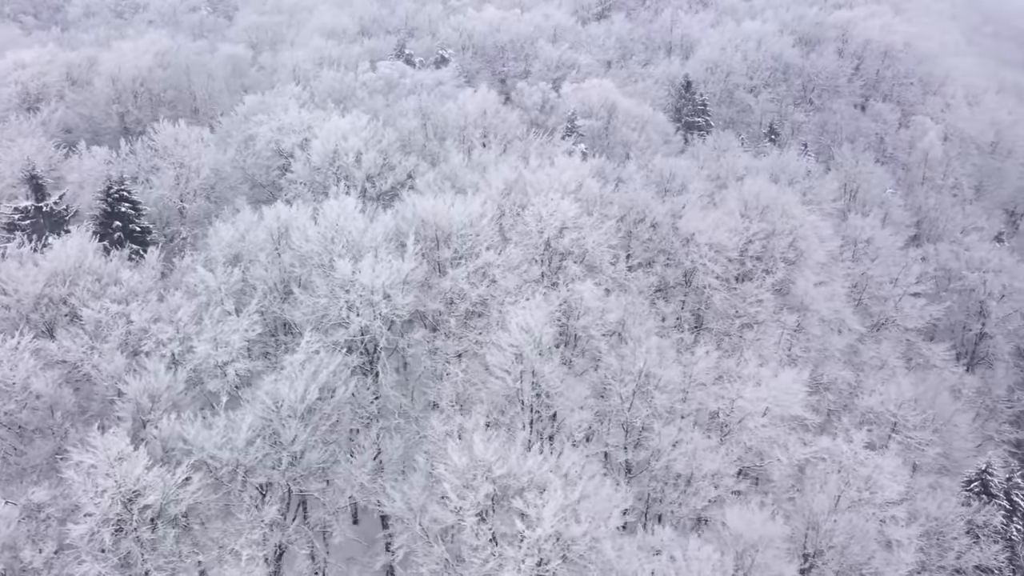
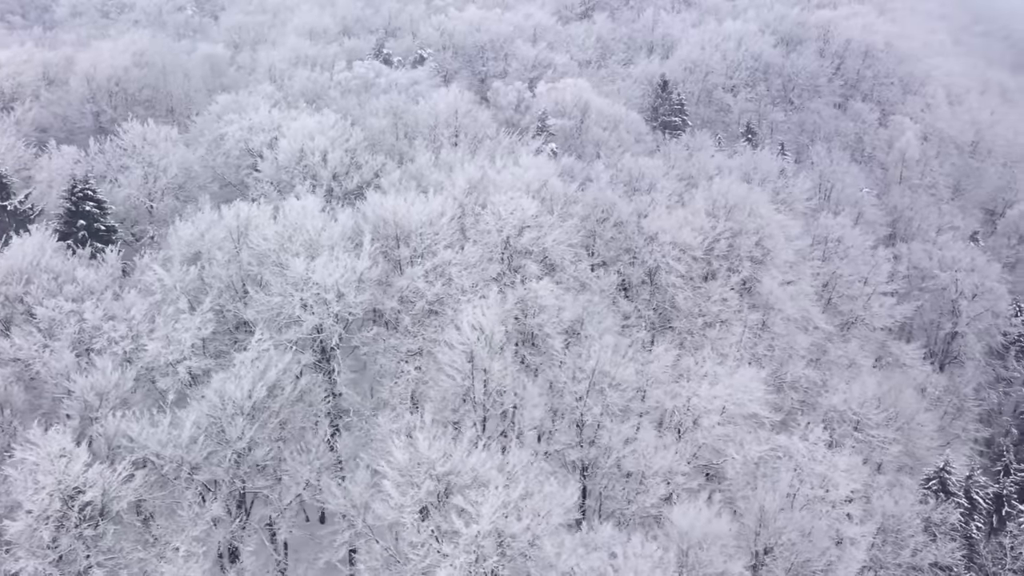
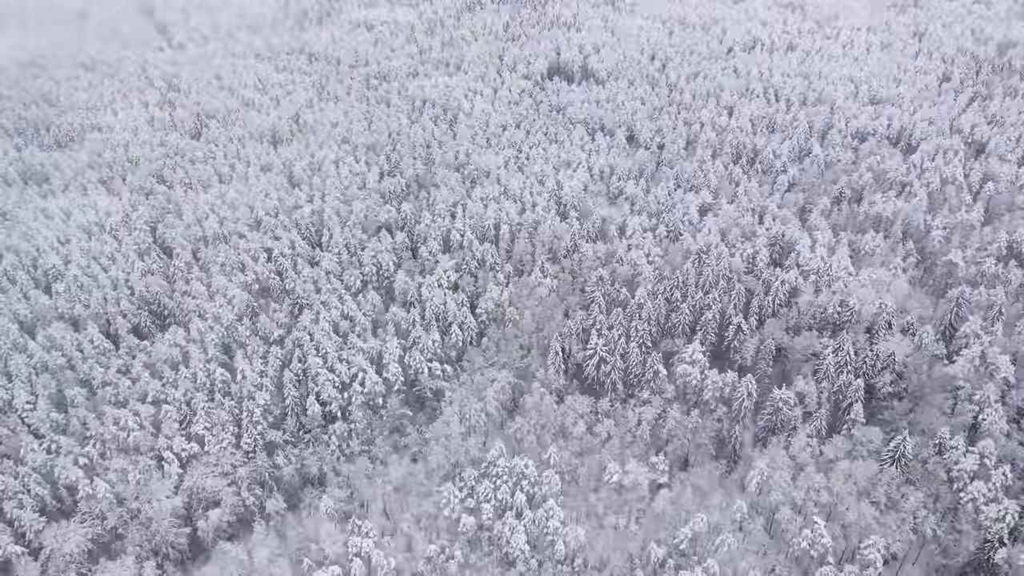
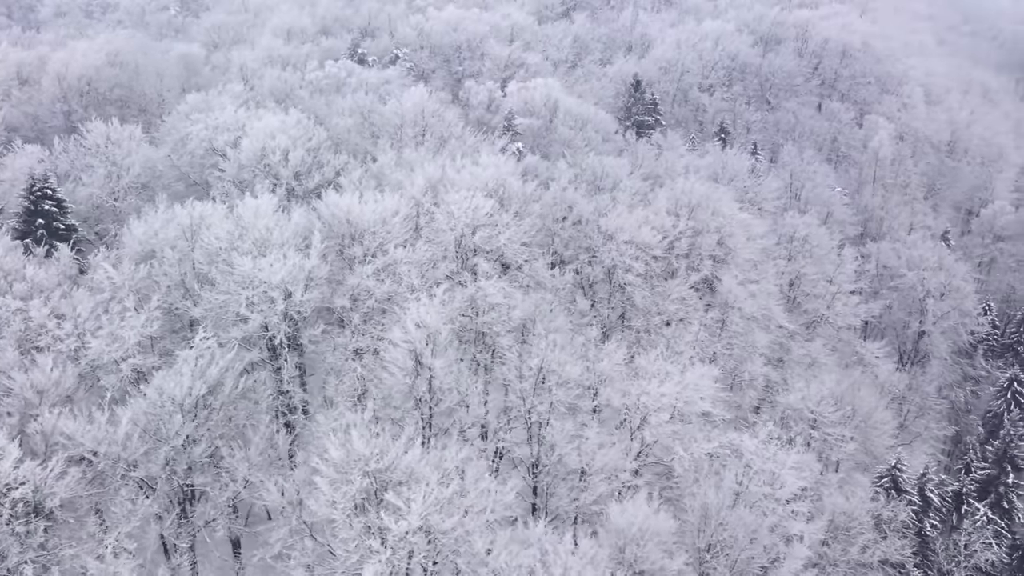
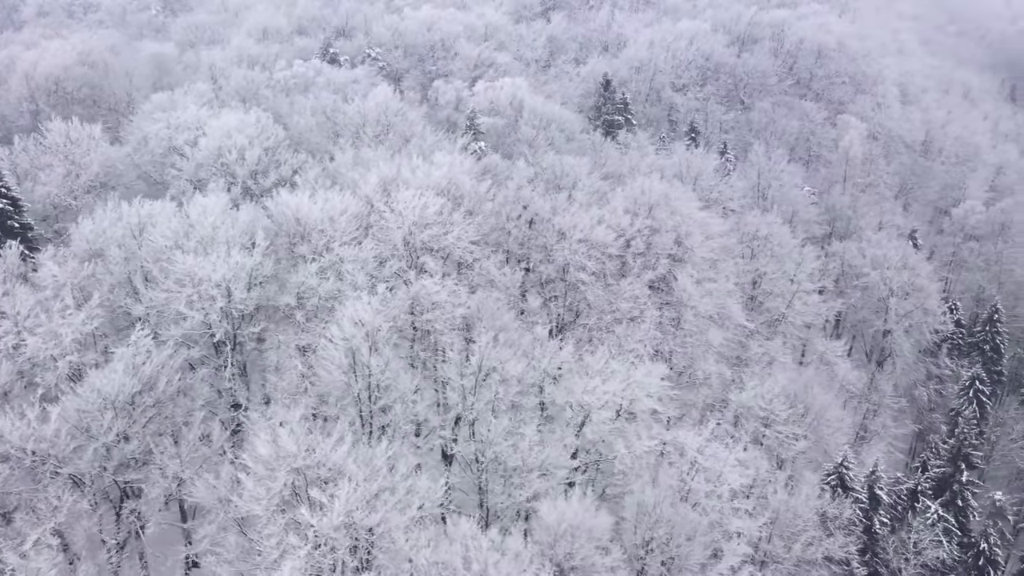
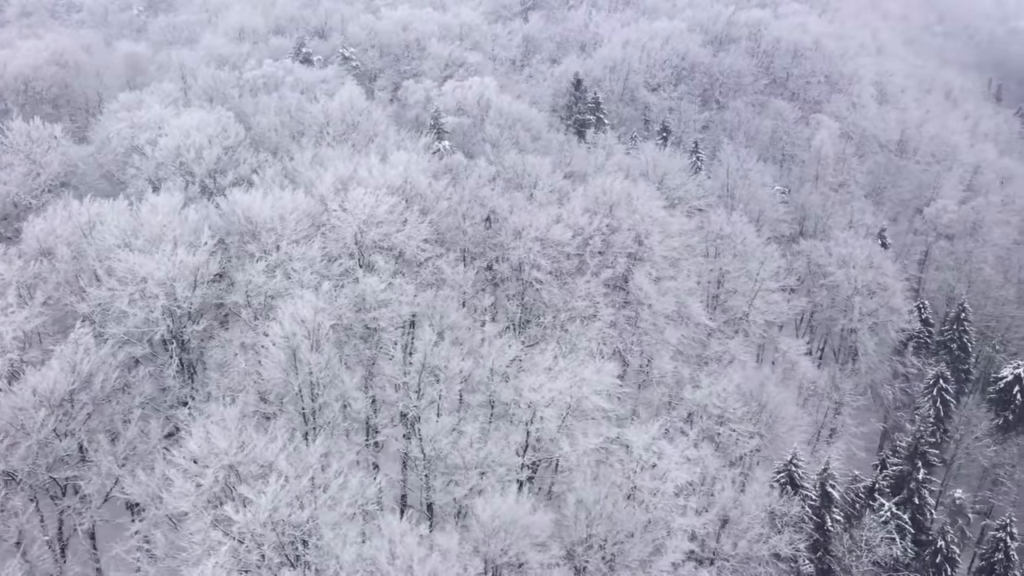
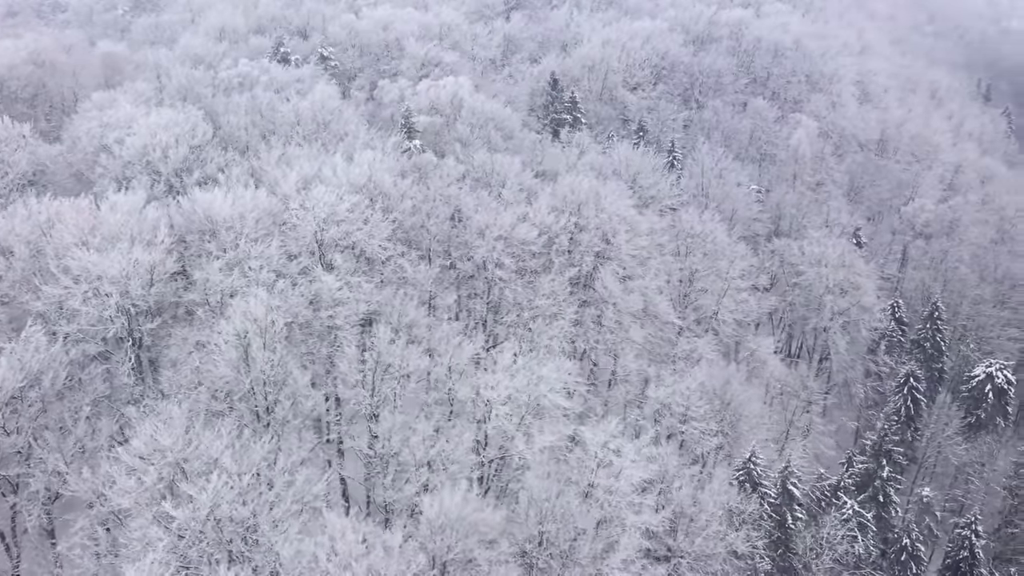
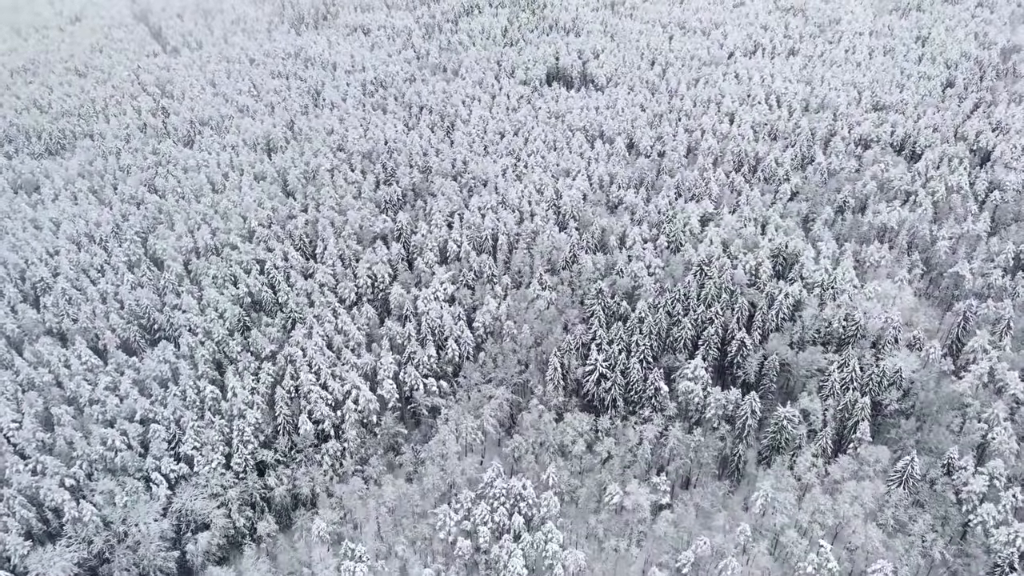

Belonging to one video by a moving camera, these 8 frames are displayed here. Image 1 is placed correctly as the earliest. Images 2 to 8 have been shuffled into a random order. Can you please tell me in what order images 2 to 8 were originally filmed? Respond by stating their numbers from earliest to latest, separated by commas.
2, 4, 5, 6, 7, 3, 8
